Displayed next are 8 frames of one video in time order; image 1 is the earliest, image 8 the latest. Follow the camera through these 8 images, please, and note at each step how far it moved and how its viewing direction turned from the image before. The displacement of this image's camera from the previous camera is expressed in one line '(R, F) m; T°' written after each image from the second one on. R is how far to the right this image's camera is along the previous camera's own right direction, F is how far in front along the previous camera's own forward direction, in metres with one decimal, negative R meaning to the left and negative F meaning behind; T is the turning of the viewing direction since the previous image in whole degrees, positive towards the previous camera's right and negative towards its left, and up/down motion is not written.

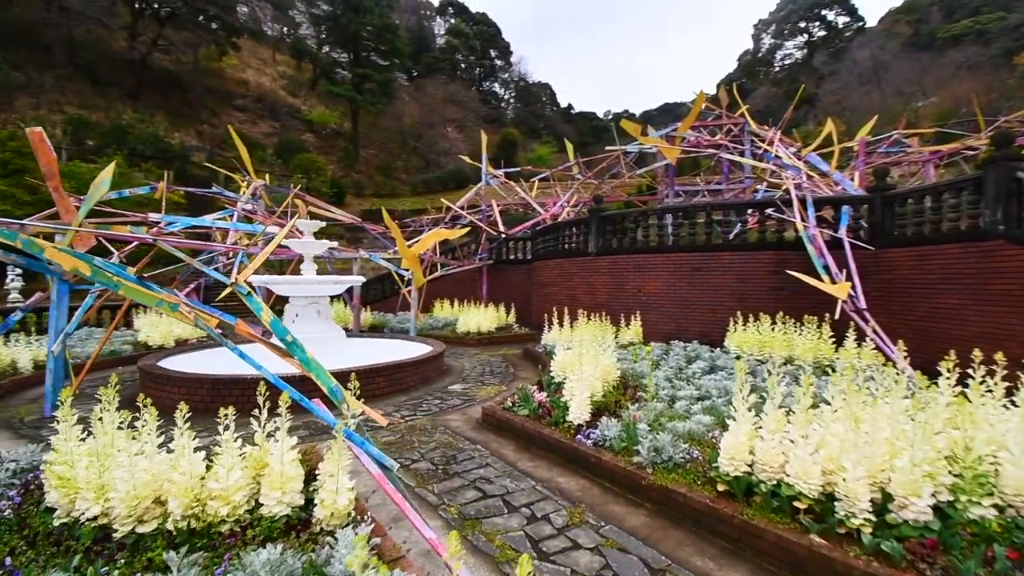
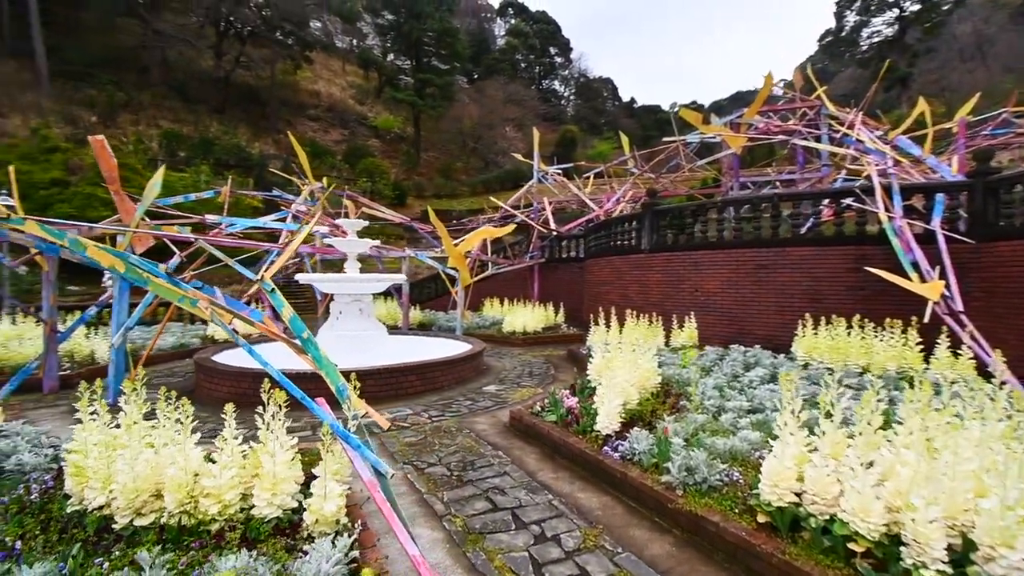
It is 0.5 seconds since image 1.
(+0.4, +0.3) m; -8°
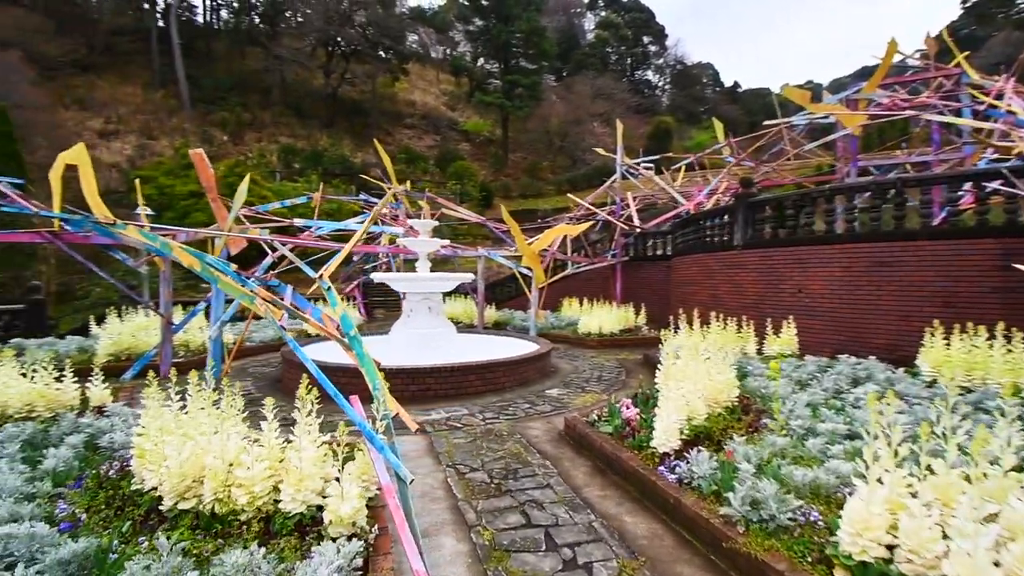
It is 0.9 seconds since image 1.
(+0.4, +0.3) m; -11°
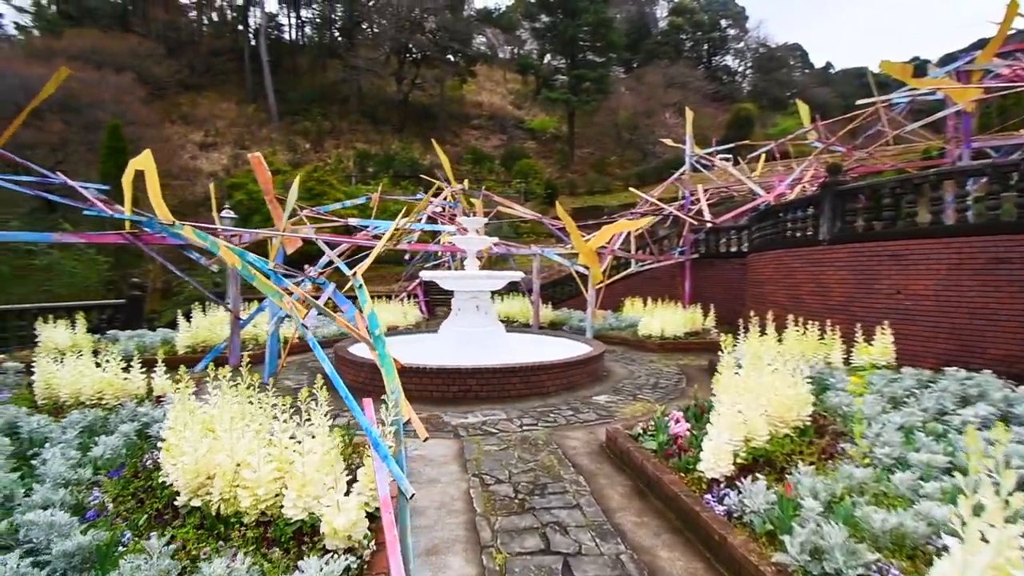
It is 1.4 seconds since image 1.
(+0.3, +0.3) m; -9°
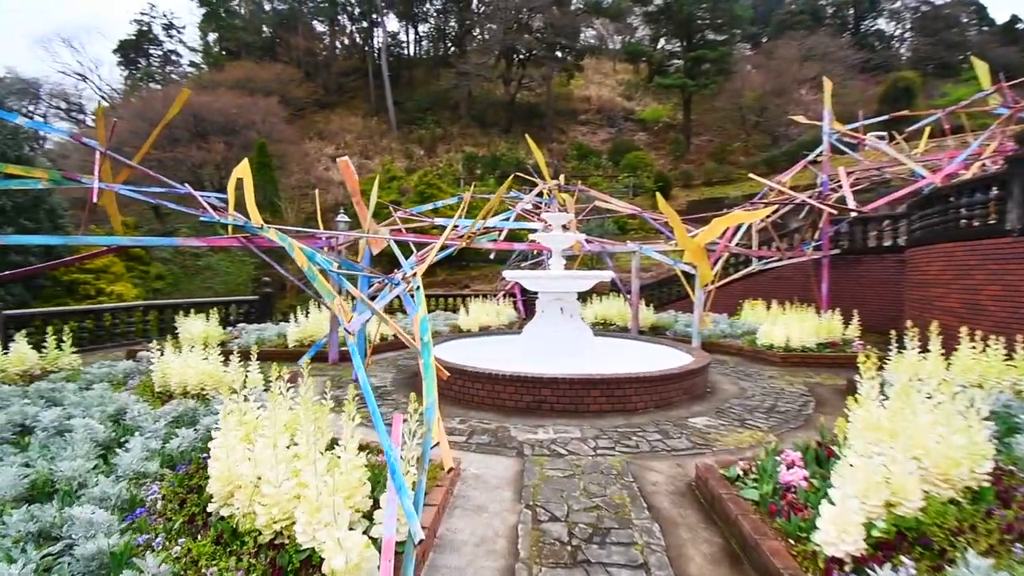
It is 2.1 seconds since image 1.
(+0.4, +0.6) m; -13°
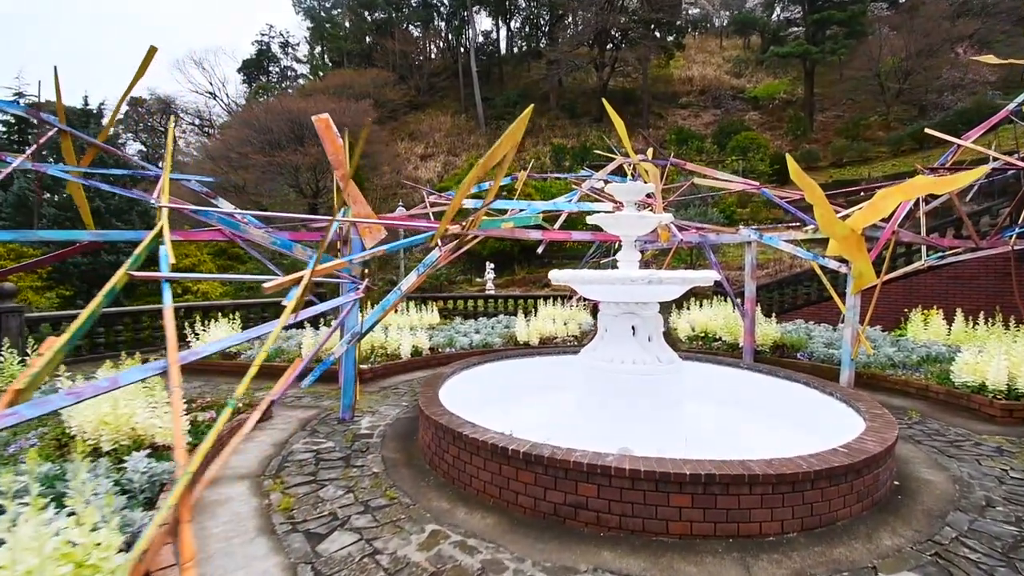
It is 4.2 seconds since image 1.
(+0.5, +2.3) m; -11°
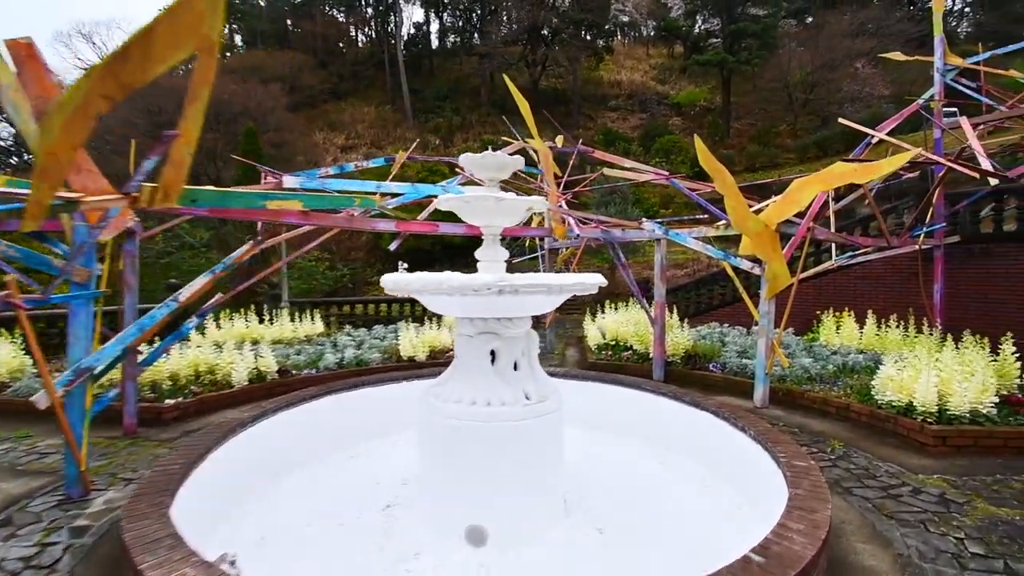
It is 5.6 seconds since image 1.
(+1.0, +1.4) m; +8°
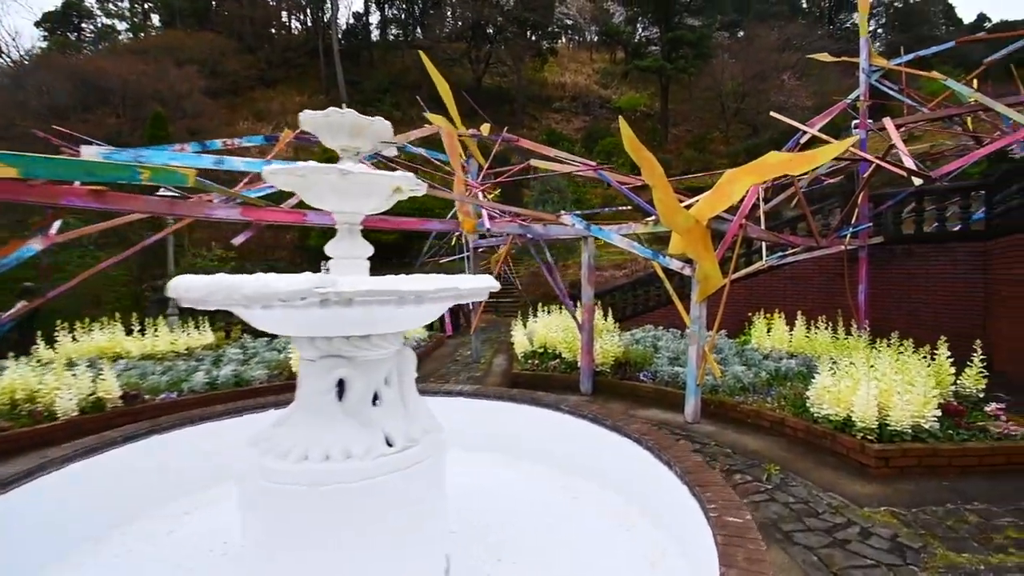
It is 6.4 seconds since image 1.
(+0.5, +0.8) m; +6°
